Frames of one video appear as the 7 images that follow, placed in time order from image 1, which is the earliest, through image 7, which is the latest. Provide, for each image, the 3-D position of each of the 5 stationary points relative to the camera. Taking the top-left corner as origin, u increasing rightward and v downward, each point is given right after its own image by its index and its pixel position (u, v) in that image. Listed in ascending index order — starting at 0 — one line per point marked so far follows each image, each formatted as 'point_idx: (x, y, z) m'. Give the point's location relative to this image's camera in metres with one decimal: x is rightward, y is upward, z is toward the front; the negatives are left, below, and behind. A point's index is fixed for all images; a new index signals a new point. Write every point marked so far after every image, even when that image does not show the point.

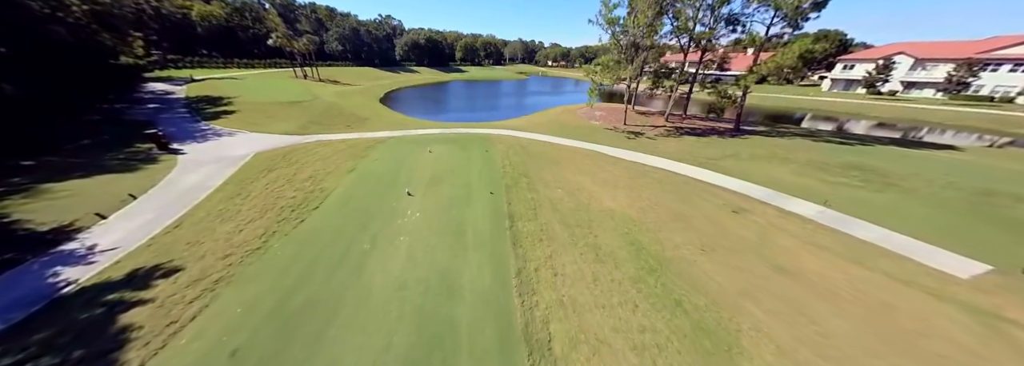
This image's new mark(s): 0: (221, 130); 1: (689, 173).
0: (-22.6, +4.1, +19.2) m
1: (+11.4, +0.8, +16.0) m
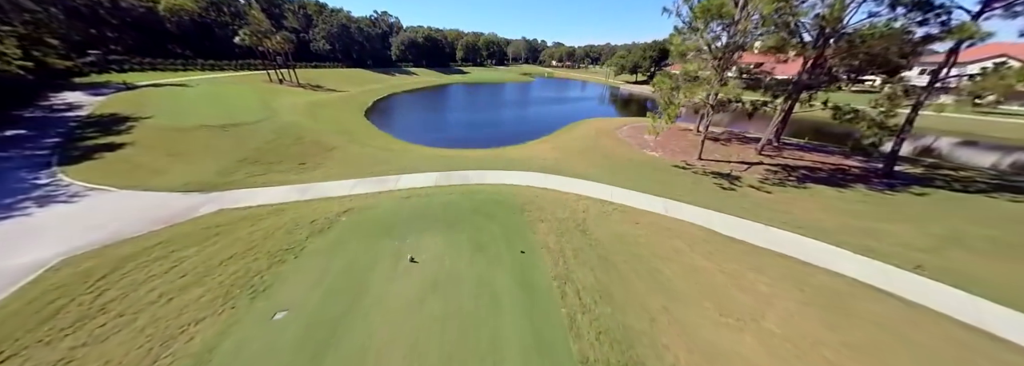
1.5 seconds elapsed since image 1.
0: (-20.6, -0.2, +11.4) m
1: (+13.3, -3.6, +8.1) m
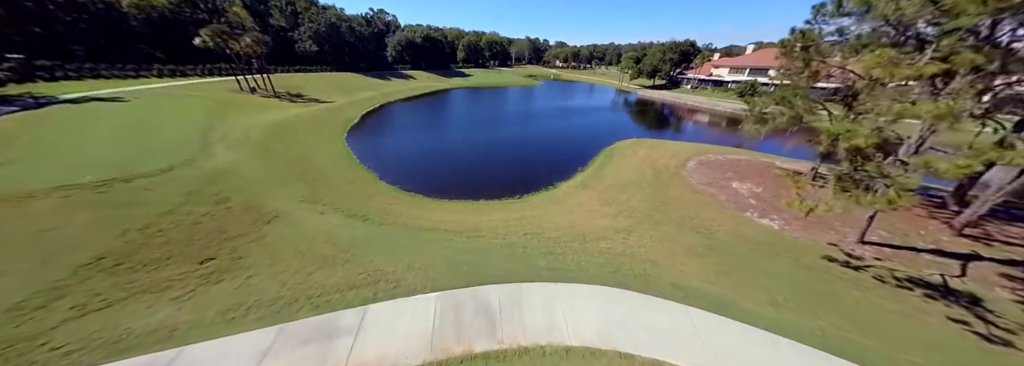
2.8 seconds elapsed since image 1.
0: (-18.6, -4.7, +4.3) m
1: (+15.4, -8.2, +1.0) m
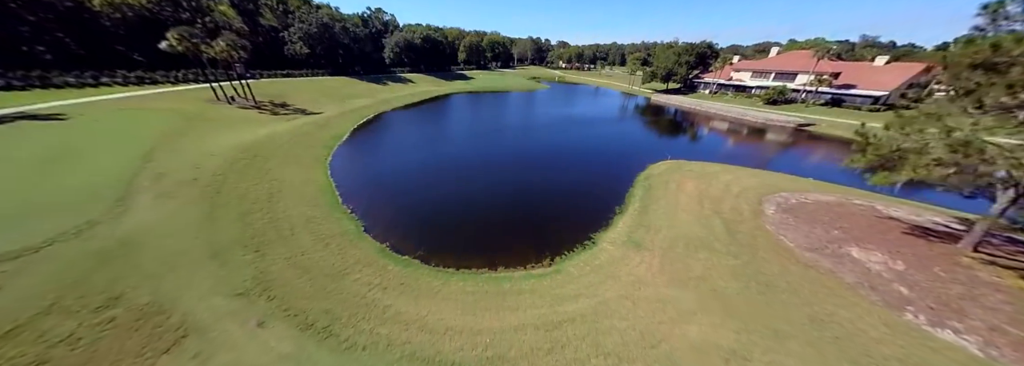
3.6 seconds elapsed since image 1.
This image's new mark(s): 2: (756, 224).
0: (-17.1, -7.9, -0.5) m
1: (+16.9, -11.5, -3.8) m
2: (+14.4, -2.3, +14.7) m
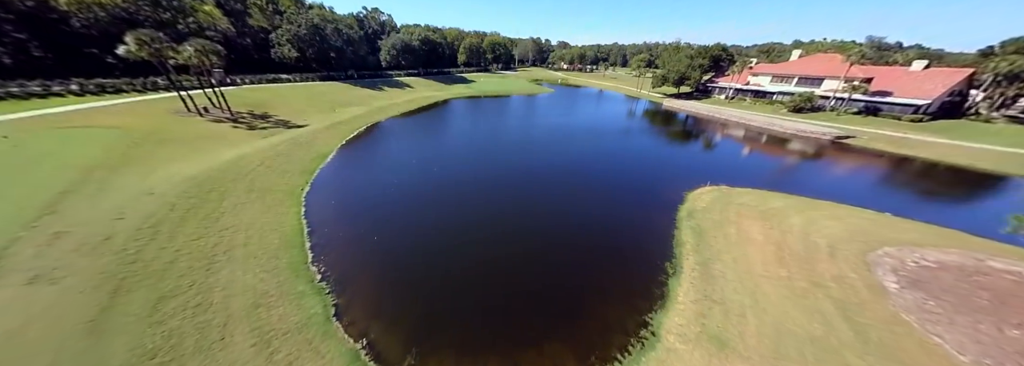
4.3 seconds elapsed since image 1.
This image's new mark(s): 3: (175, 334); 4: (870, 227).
0: (-15.8, -10.9, -4.8) m
1: (+18.2, -14.4, -8.0) m
2: (+15.7, -5.3, +10.5) m
3: (-12.1, -5.4, +9.1) m
4: (+22.7, -2.7, +15.7) m
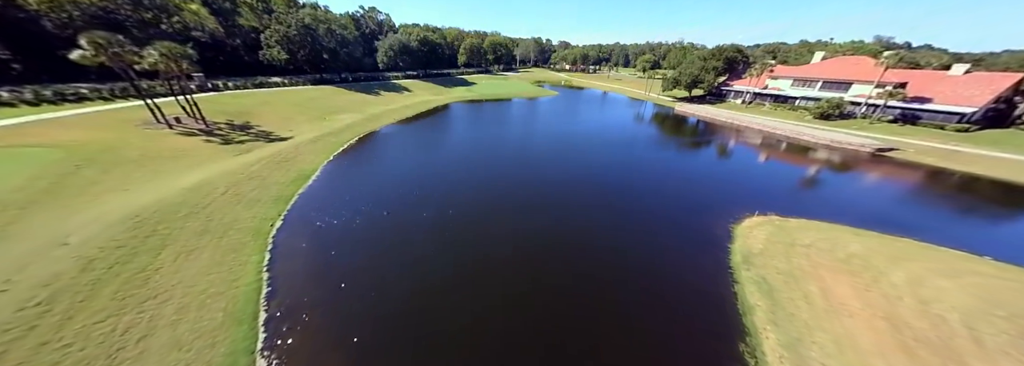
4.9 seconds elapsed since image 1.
0: (-14.8, -13.3, -8.5) m
1: (+19.1, -16.9, -11.7) m
2: (+16.6, -7.7, +6.8) m
3: (-11.2, -7.9, +5.4) m
4: (+23.7, -5.1, +12.0) m
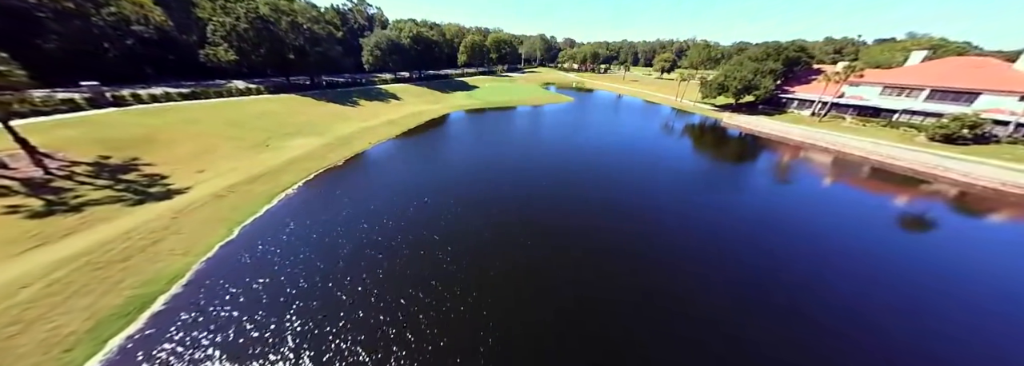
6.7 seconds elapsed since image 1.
0: (-13.0, -20.1, -20.6) m
1: (+20.9, -23.8, -24.1) m
2: (+18.5, -14.5, -5.5) m
3: (-9.3, -14.6, -6.8) m
4: (+25.6, -11.9, -0.4) m
